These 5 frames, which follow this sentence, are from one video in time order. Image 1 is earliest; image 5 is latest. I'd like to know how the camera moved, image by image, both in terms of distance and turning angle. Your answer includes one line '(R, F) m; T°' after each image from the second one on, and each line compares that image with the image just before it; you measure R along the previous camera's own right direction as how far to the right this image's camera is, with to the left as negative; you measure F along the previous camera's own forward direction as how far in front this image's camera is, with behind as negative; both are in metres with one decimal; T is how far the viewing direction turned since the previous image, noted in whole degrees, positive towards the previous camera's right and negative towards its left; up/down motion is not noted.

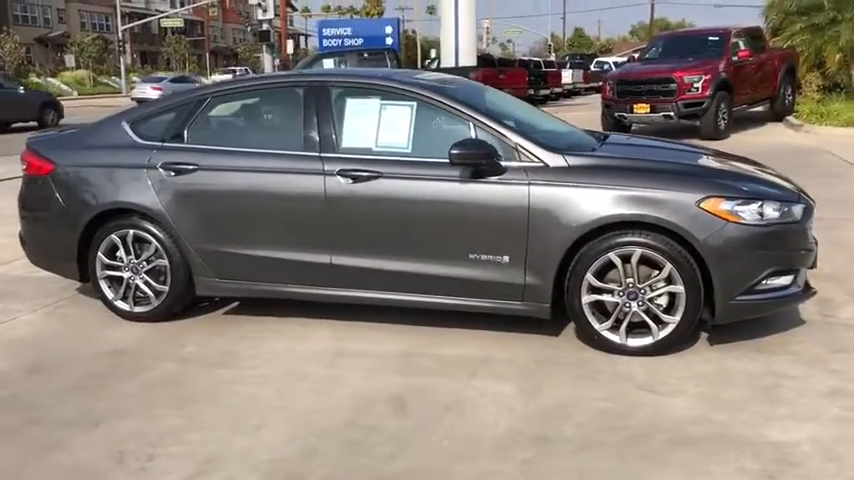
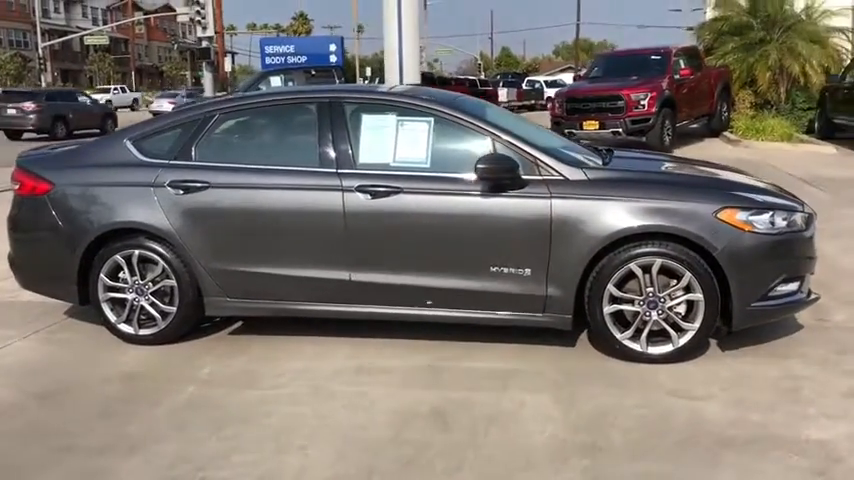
(-0.6, 0.0) m; +5°
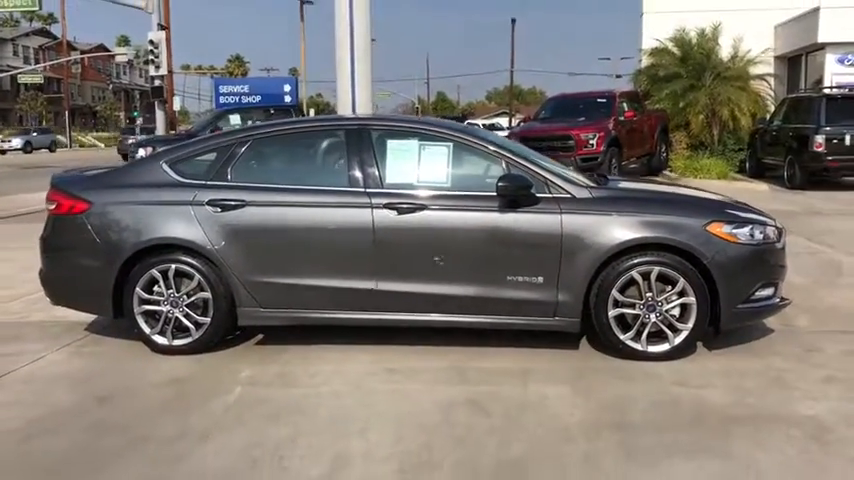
(-0.6, -0.5) m; +5°
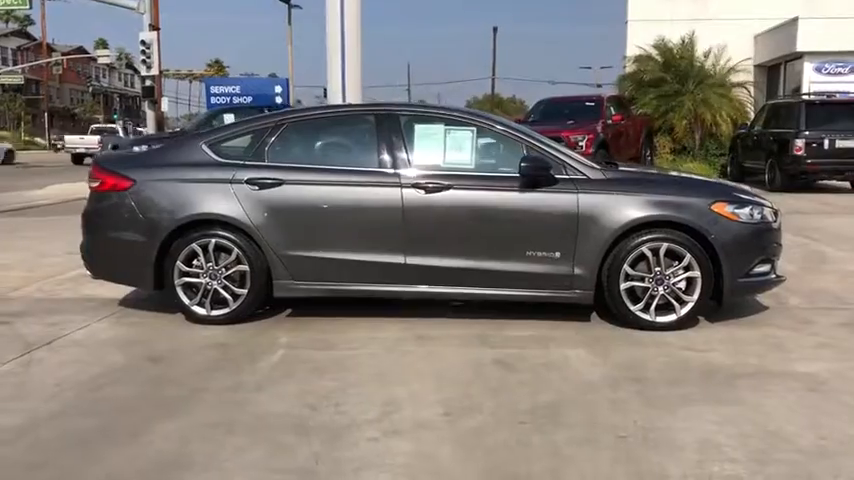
(-0.4, -0.4) m; +2°
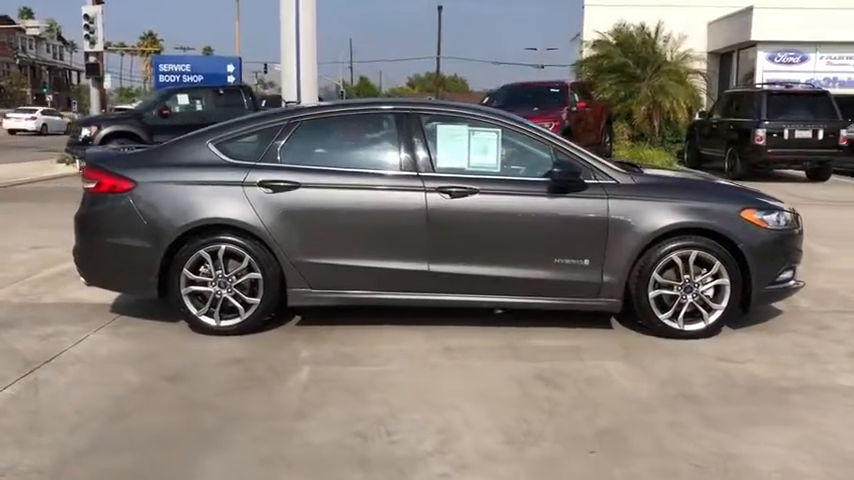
(-0.6, +0.3) m; +4°
